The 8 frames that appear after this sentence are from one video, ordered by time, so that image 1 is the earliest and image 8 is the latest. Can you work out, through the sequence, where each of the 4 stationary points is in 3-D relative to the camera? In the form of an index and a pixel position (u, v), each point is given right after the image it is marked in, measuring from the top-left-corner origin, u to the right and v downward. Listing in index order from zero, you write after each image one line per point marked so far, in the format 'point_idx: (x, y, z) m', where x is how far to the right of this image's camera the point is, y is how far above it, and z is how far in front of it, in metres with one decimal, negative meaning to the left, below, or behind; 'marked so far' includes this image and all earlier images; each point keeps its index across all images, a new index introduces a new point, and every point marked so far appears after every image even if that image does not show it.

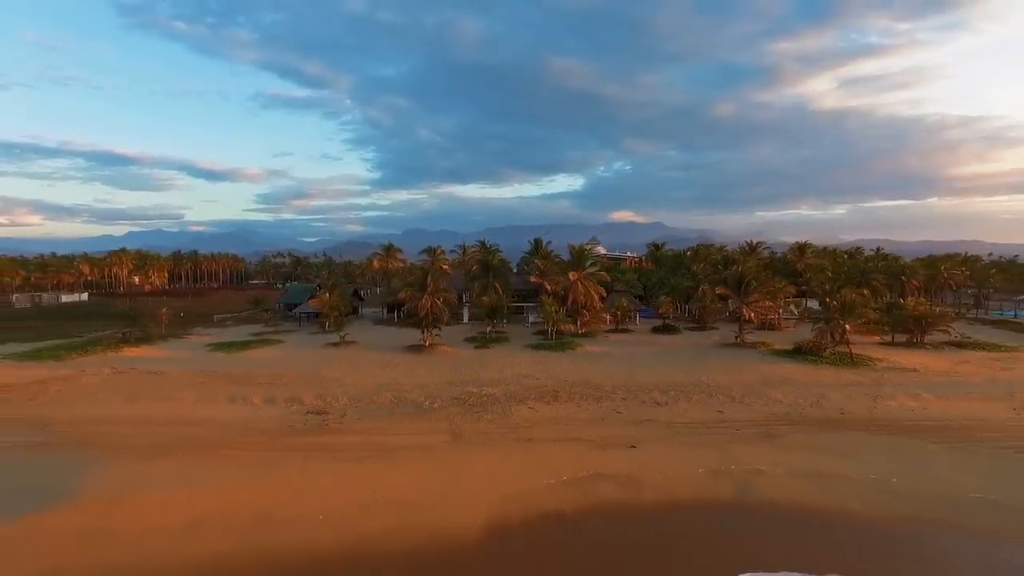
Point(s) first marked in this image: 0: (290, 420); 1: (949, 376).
0: (-4.8, -2.8, +13.8) m
1: (+12.3, -2.4, +17.7) m
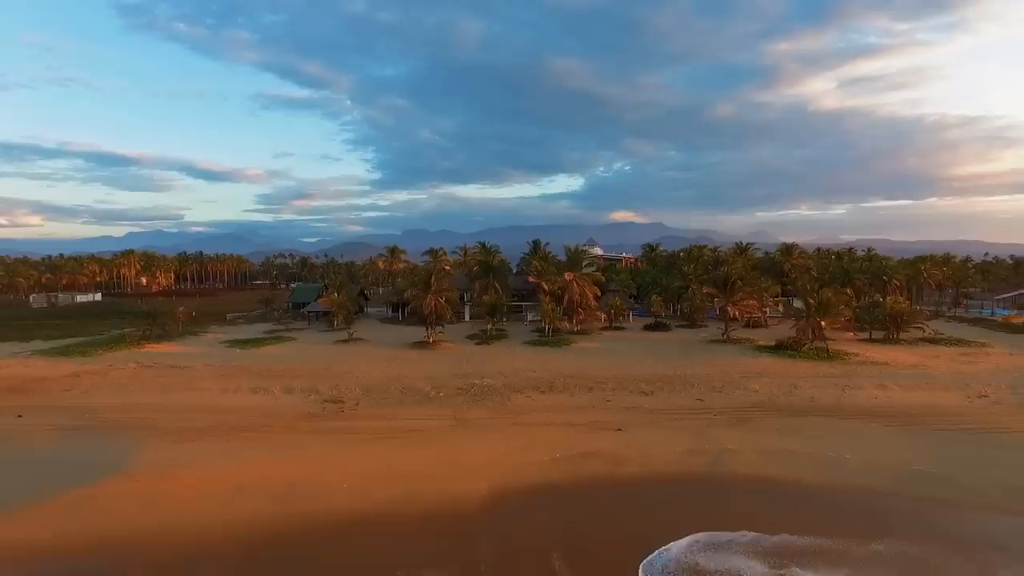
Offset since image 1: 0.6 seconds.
0: (-4.9, -2.8, +15.1) m
1: (+12.2, -2.4, +19.0) m
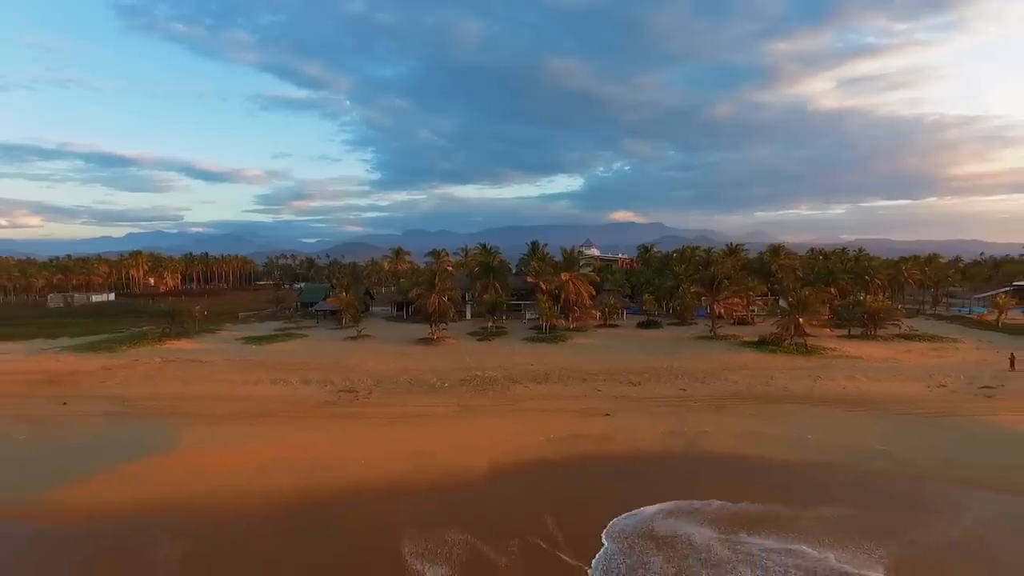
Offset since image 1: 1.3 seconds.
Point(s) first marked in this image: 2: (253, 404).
0: (-4.9, -2.8, +16.6) m
1: (+12.2, -2.4, +20.5) m
2: (-6.6, -2.9, +16.1) m
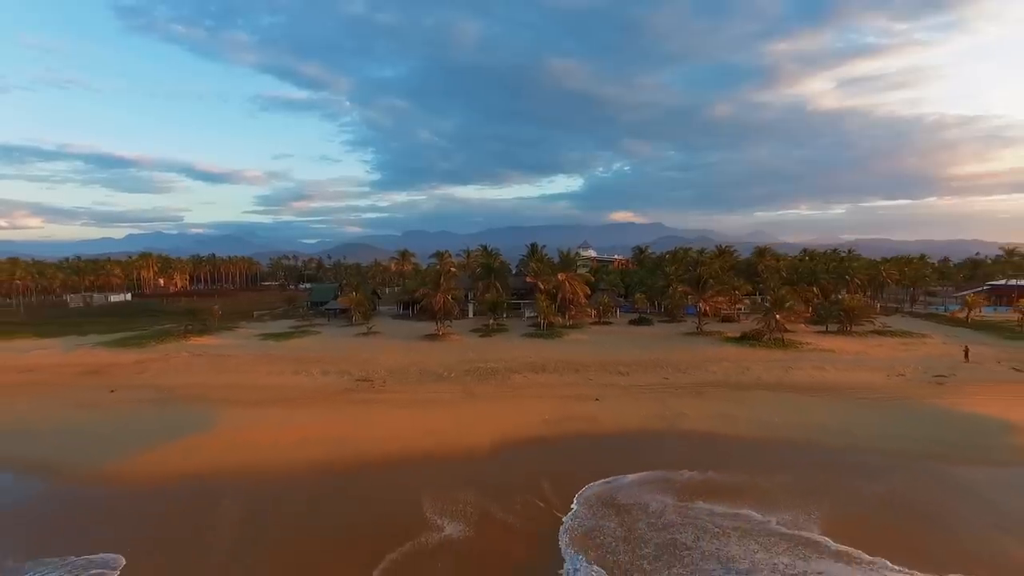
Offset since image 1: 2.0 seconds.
0: (-4.9, -2.8, +18.4) m
1: (+12.2, -2.4, +22.3) m
2: (-6.6, -2.9, +17.9) m
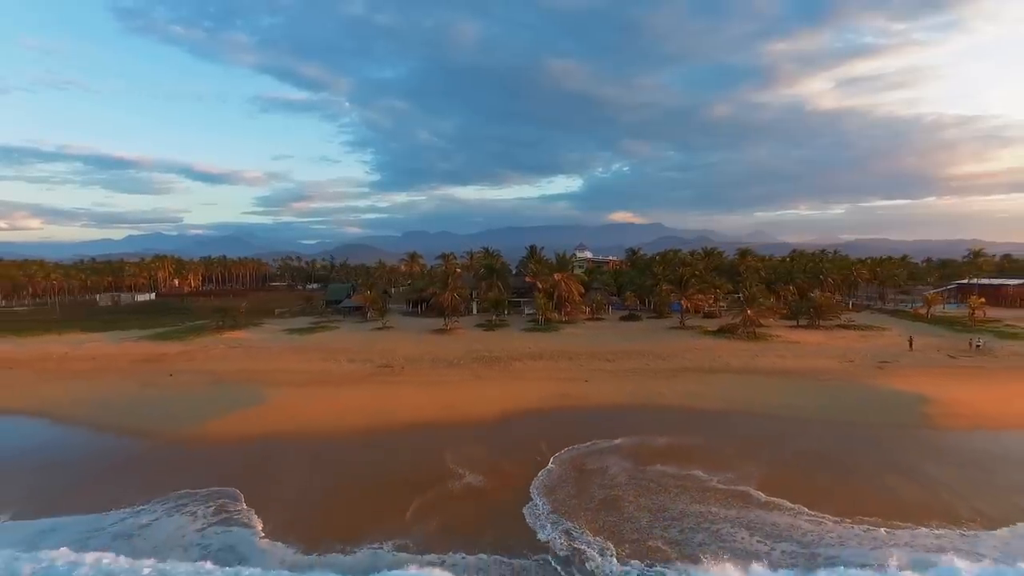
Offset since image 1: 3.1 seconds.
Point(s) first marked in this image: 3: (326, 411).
0: (-4.9, -2.8, +21.2) m
1: (+12.3, -2.3, +25.2) m
2: (-6.6, -2.9, +20.8) m
3: (-5.0, -3.4, +16.9) m
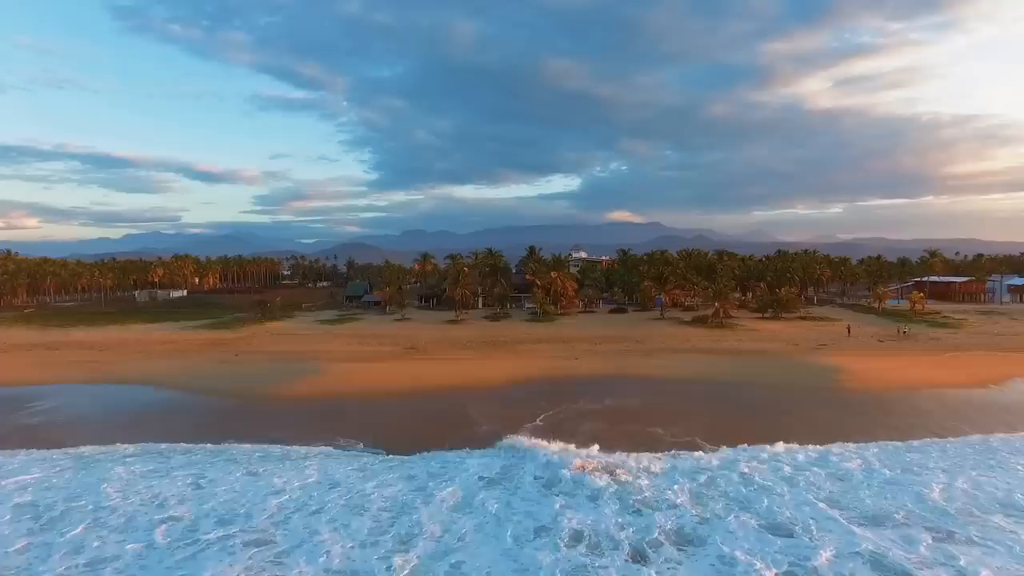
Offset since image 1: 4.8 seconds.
0: (-4.7, -2.6, +25.7) m
1: (+12.4, -2.1, +29.7) m
2: (-6.4, -2.7, +25.3) m
3: (-4.8, -3.2, +21.4) m
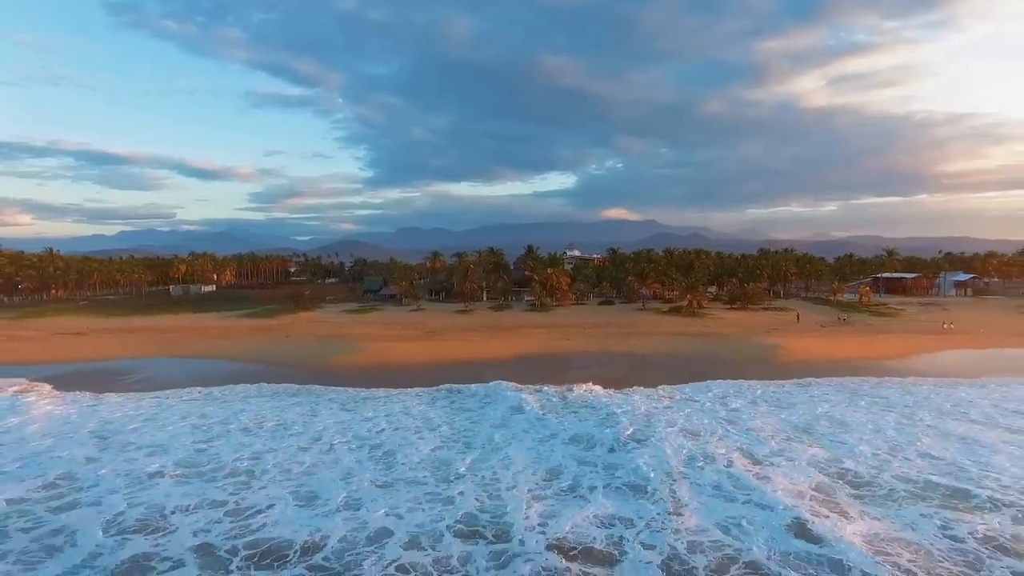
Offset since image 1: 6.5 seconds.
0: (-4.5, -2.3, +30.7) m
1: (+12.5, -1.8, +34.8) m
2: (-6.3, -2.4, +30.3) m
3: (-4.7, -2.9, +26.4) m
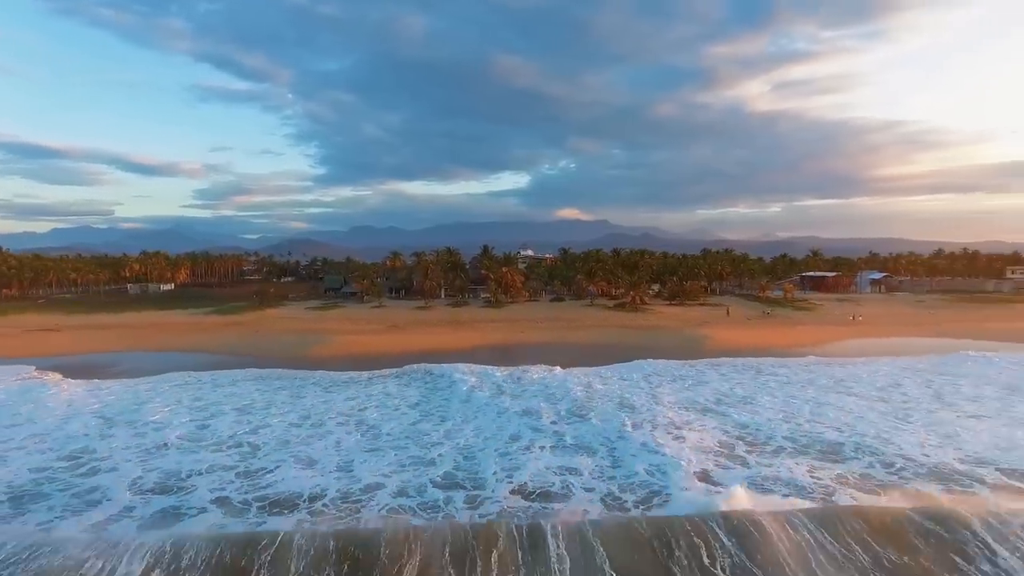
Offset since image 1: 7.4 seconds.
0: (-6.8, -2.1, +32.9) m
1: (+10.0, -1.6, +38.2) m
2: (-8.4, -2.3, +32.3) m
3: (-6.6, -2.8, +28.6) m
